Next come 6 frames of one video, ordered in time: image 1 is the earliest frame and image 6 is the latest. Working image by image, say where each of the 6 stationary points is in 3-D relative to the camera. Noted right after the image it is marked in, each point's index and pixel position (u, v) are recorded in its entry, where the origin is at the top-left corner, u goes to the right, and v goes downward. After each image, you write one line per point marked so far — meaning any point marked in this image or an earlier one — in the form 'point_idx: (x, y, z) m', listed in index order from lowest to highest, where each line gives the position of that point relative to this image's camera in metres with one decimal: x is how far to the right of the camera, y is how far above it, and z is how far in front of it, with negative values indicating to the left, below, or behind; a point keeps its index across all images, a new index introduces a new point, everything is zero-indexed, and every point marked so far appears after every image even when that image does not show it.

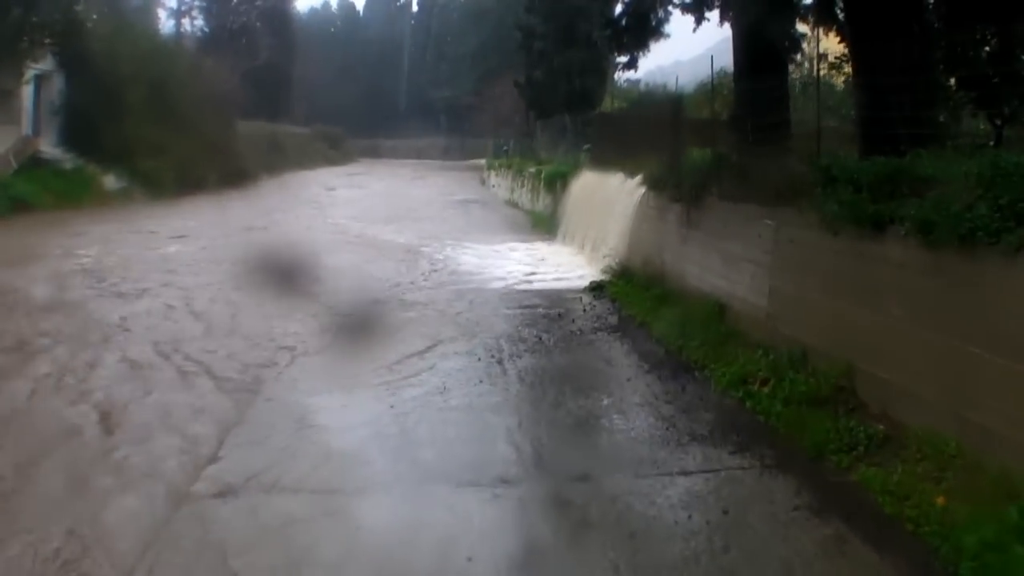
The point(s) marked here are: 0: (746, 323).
0: (+1.6, -0.2, +10.3) m
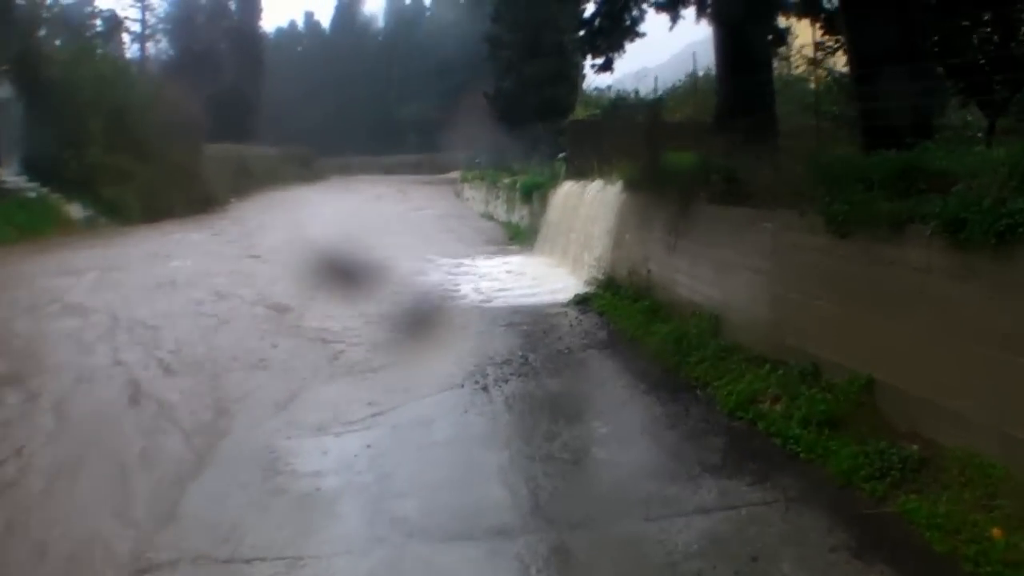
0: (+1.5, -0.3, +9.5) m
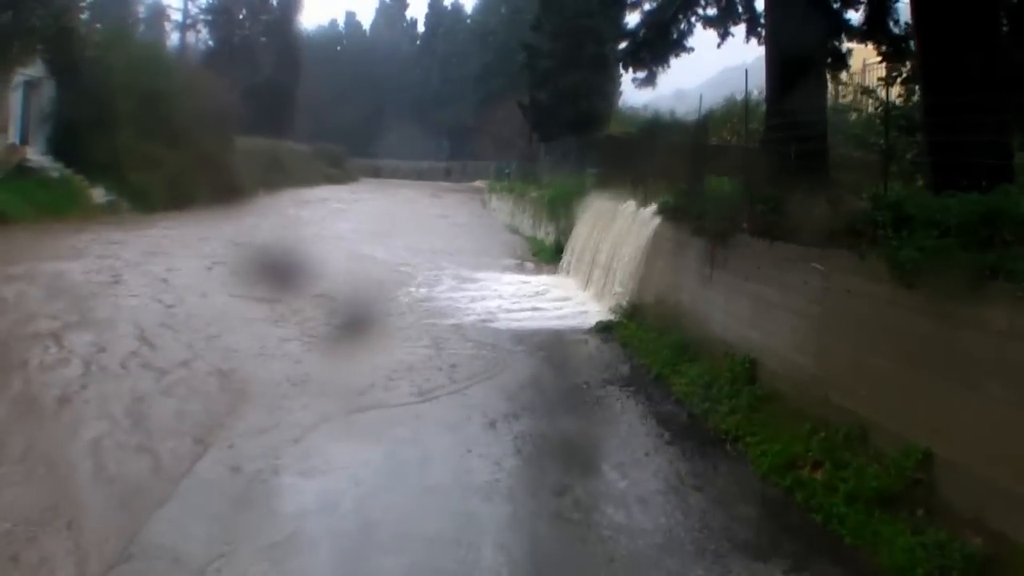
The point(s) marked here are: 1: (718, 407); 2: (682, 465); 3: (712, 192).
0: (+1.6, -0.5, +8.6) m
1: (+1.2, -0.7, +8.9) m
2: (+0.8, -0.9, +7.5) m
3: (+1.6, +0.8, +11.9) m
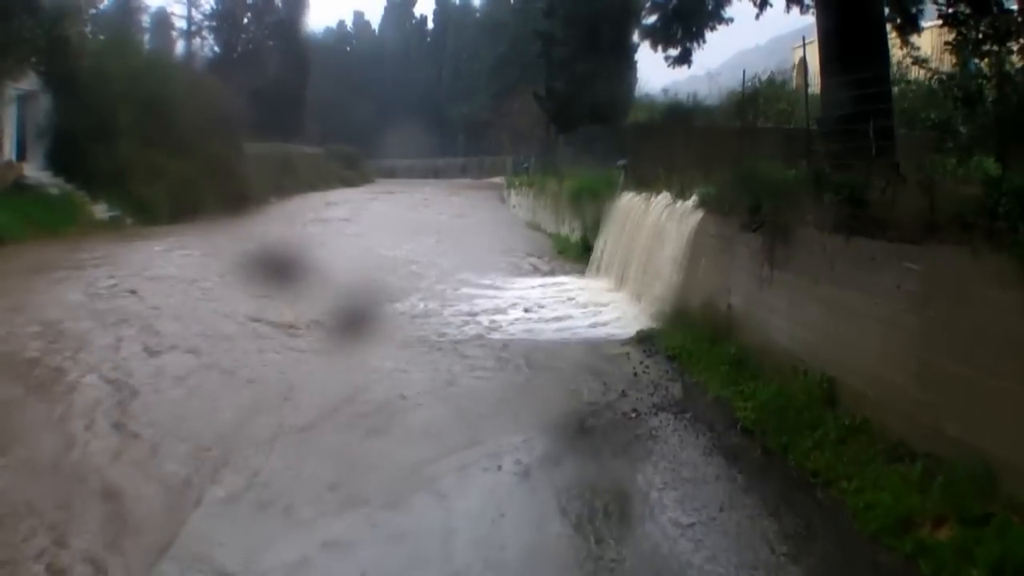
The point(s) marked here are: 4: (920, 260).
0: (+1.7, -0.6, +7.2) m
1: (+1.4, -0.7, +7.4) m
2: (+1.0, -0.9, +6.1) m
3: (+1.7, +0.7, +10.5) m
4: (+1.8, +0.1, +6.8) m
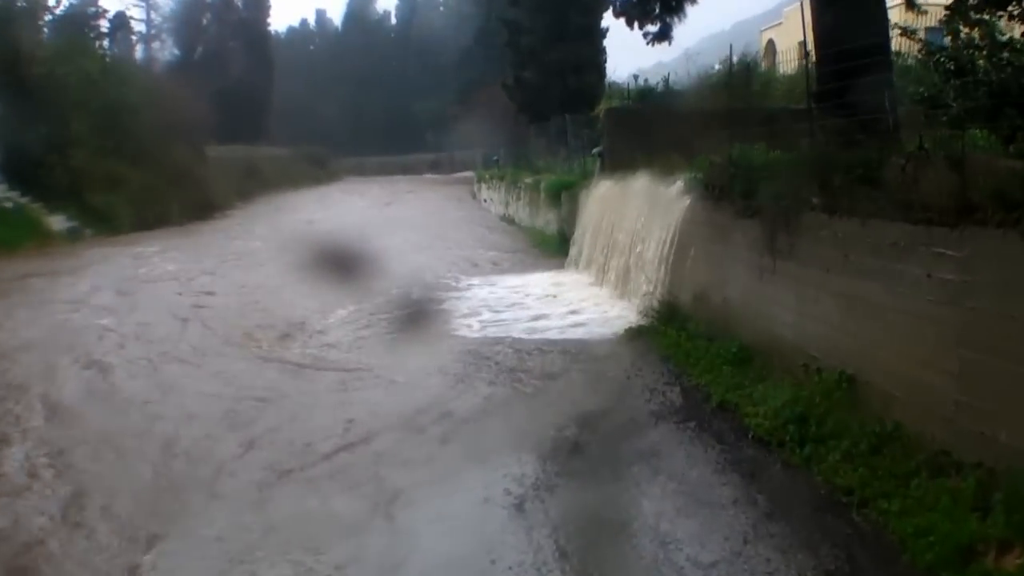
0: (+1.7, -0.5, +6.4) m
1: (+1.4, -0.7, +6.6) m
2: (+1.0, -0.9, +5.2) m
3: (+1.6, +0.8, +9.6) m
4: (+1.7, +0.2, +6.0) m
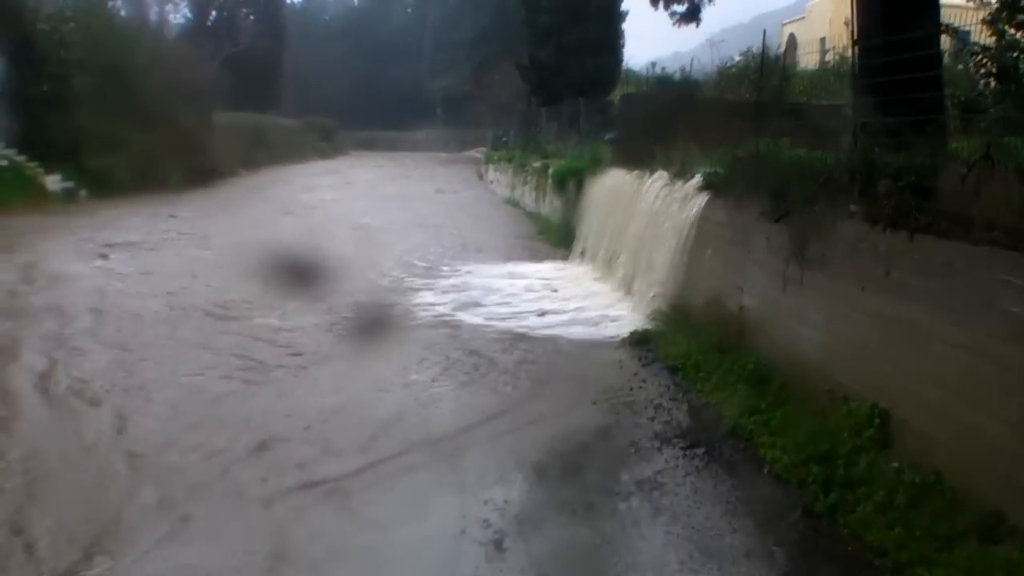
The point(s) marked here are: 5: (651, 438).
0: (+1.6, -0.6, +5.5) m
1: (+1.3, -0.8, +5.7) m
2: (+0.9, -1.0, +4.4) m
3: (+1.6, +0.7, +8.8) m
4: (+1.7, +0.1, +5.1) m
5: (+0.7, -0.7, +7.4) m
